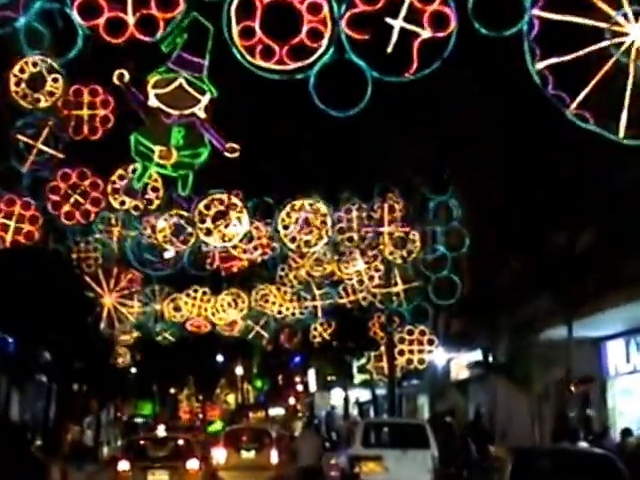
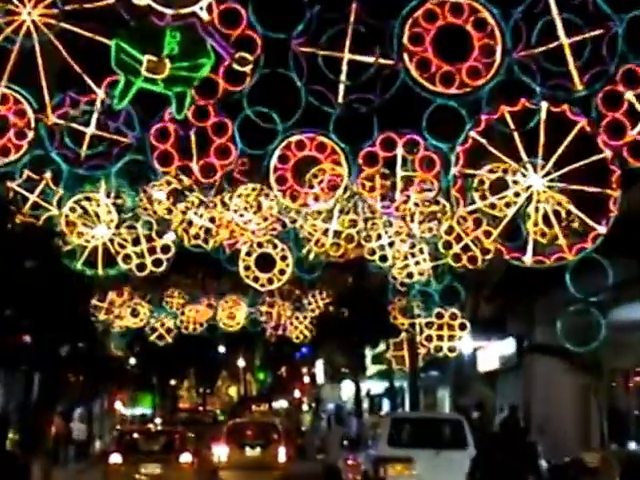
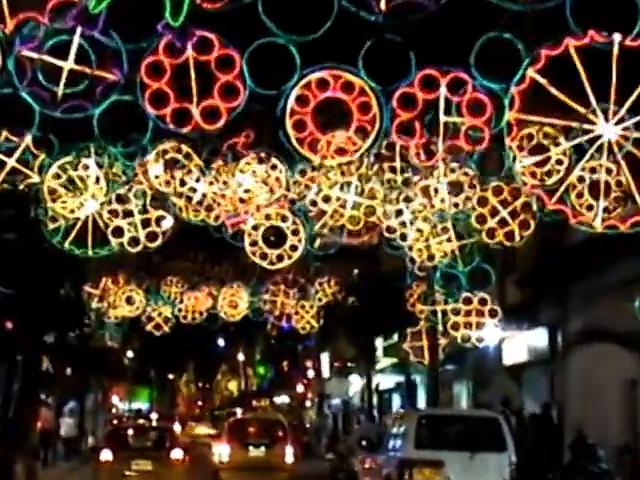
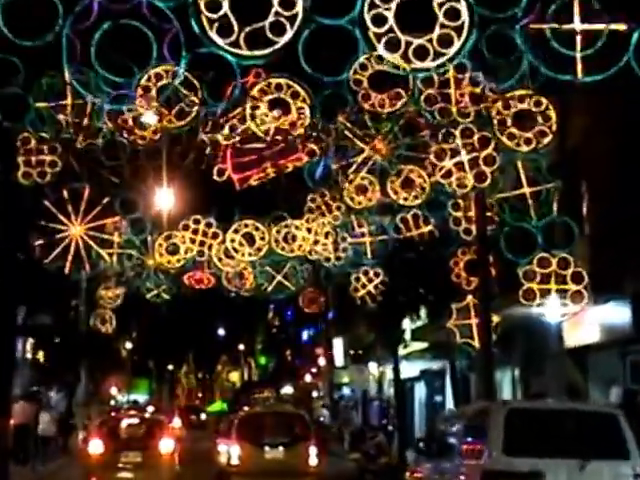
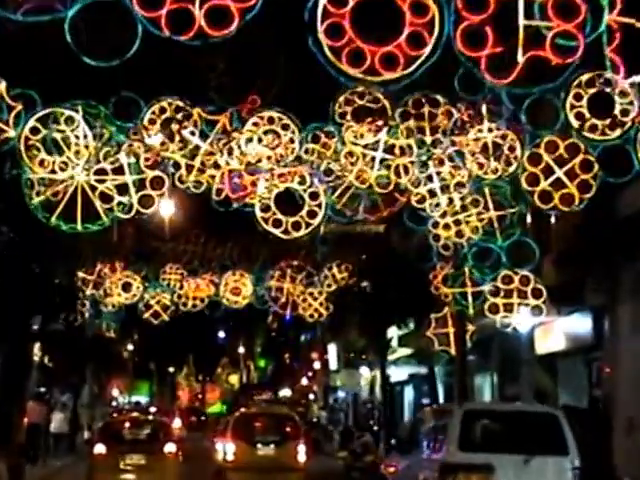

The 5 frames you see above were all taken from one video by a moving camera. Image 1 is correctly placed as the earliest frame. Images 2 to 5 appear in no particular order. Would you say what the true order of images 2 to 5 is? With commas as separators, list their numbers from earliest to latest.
2, 3, 5, 4
